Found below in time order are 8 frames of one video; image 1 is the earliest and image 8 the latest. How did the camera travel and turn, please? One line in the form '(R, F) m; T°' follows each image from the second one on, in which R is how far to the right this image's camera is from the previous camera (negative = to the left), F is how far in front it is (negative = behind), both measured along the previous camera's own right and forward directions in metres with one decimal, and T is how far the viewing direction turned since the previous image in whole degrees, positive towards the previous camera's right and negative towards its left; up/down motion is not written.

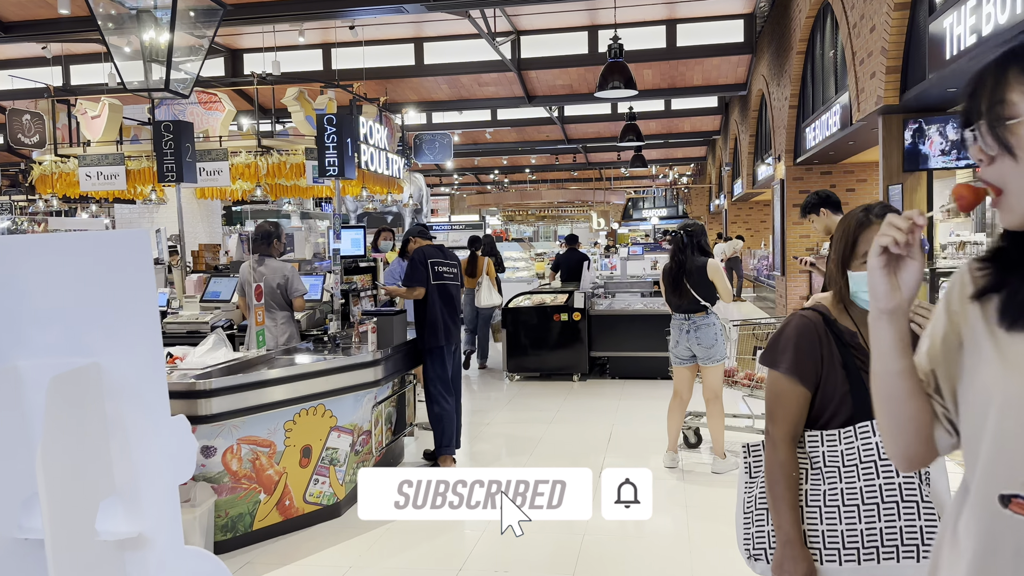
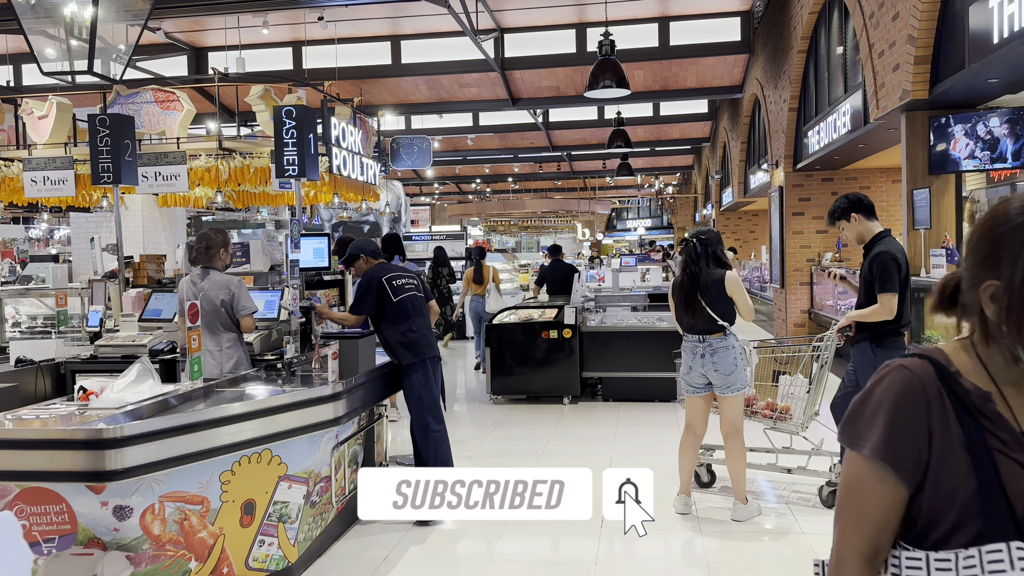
(0.0, +0.7) m; +1°
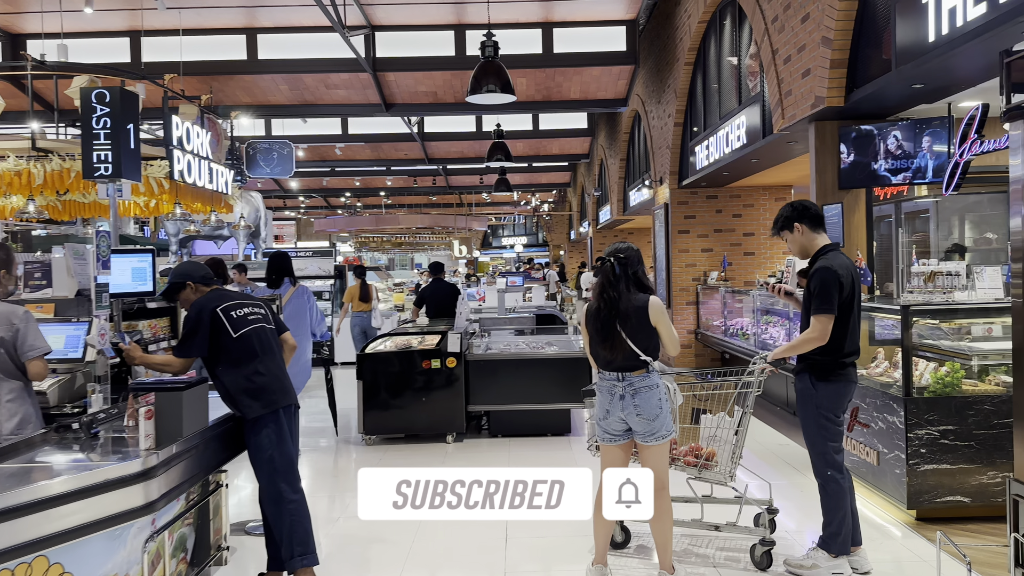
(0.0, +0.8) m; +9°
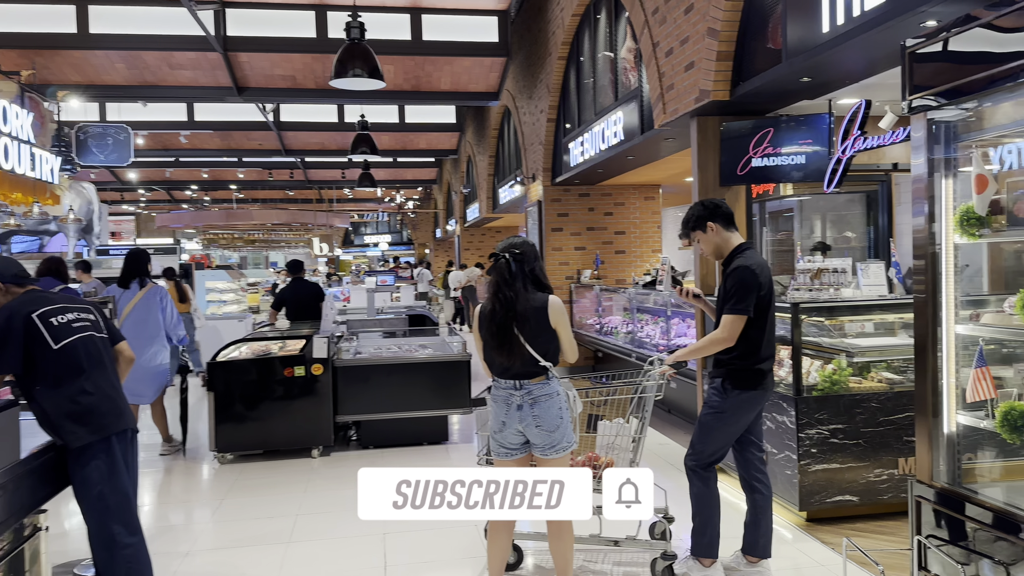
(-0.1, +0.4) m; +10°
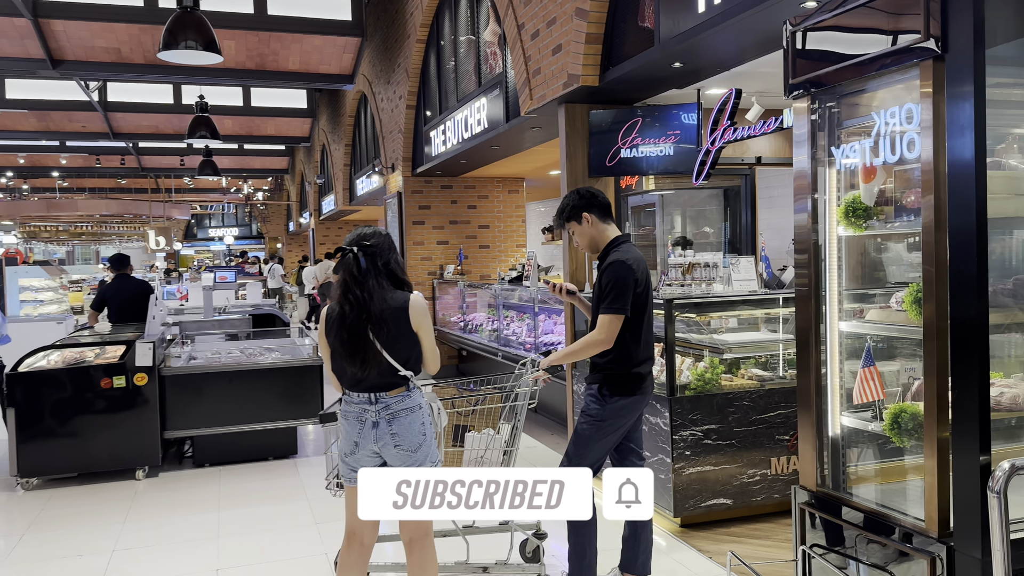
(0.0, +0.4) m; +10°
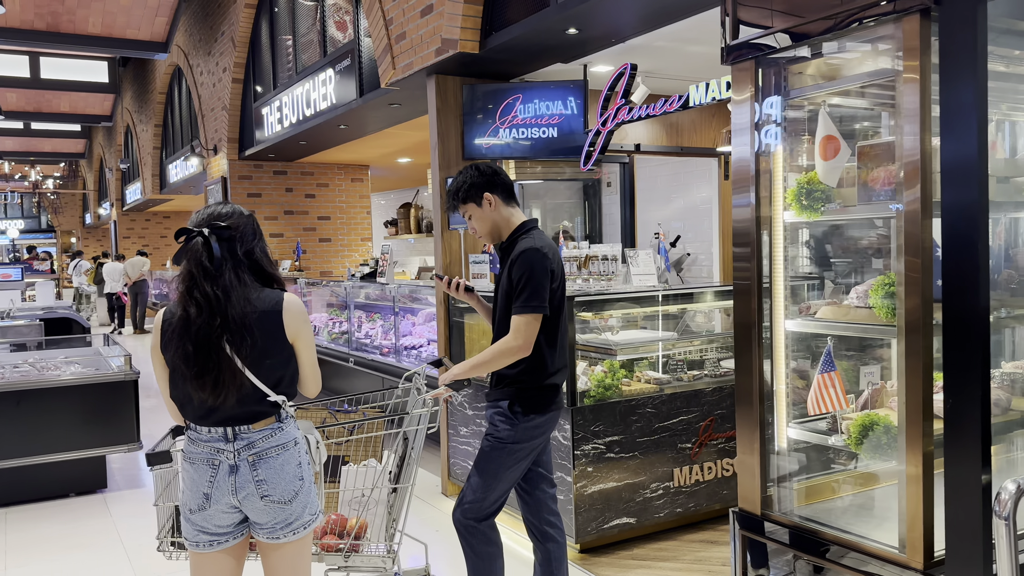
(-0.2, +0.6) m; +12°
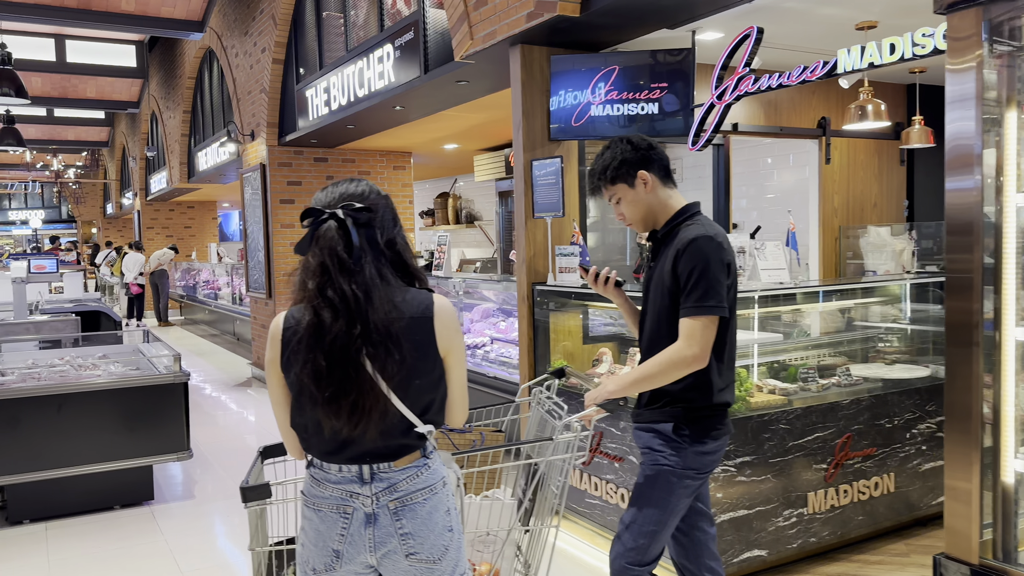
(-0.4, +0.4) m; -1°
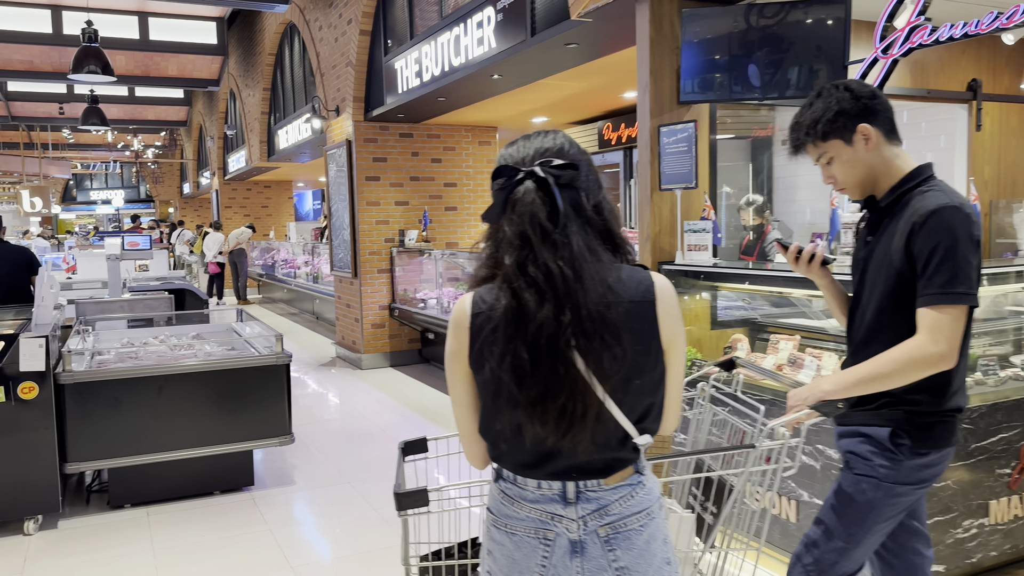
(-0.3, +0.3) m; -4°
